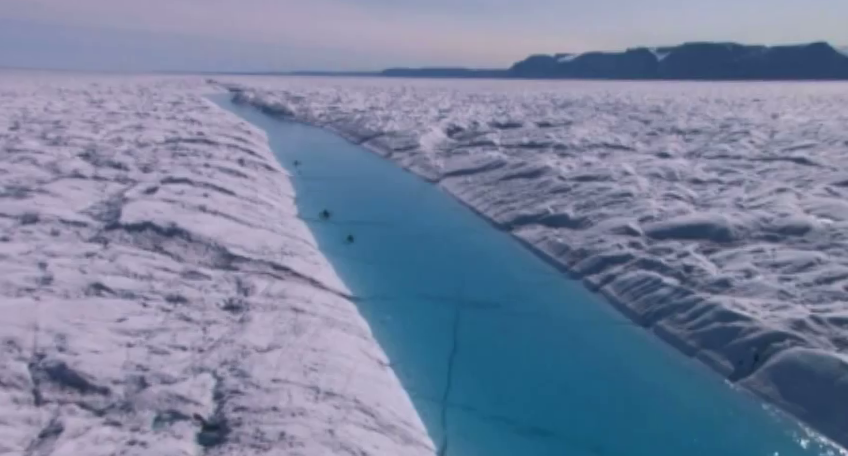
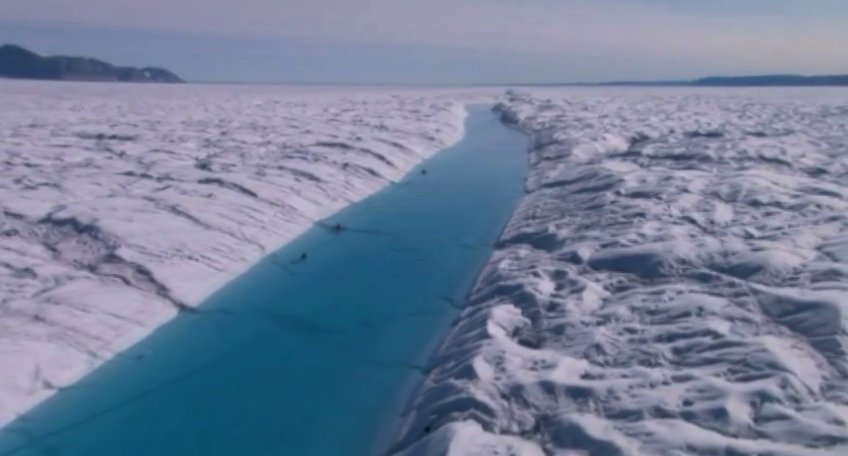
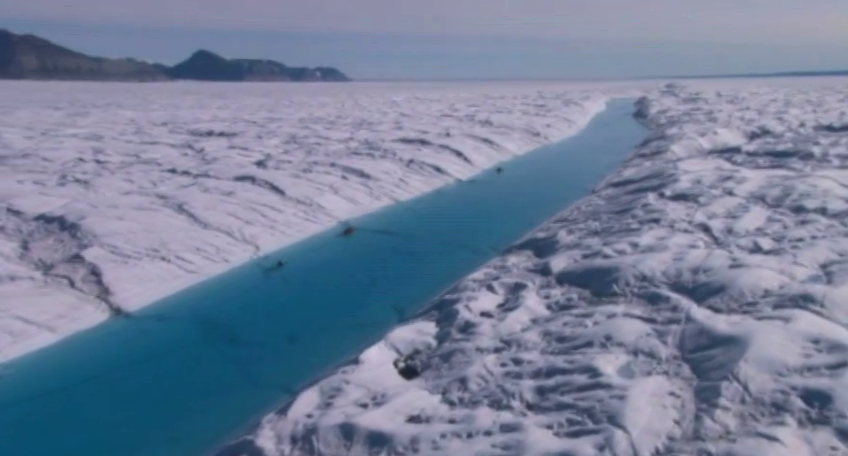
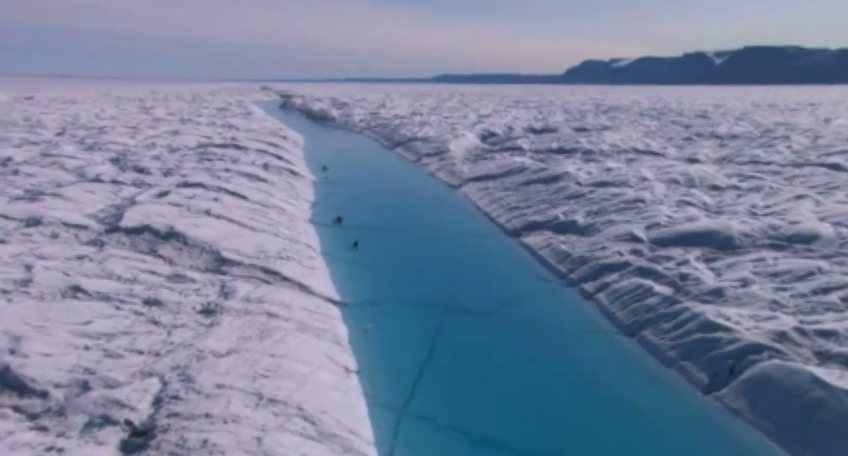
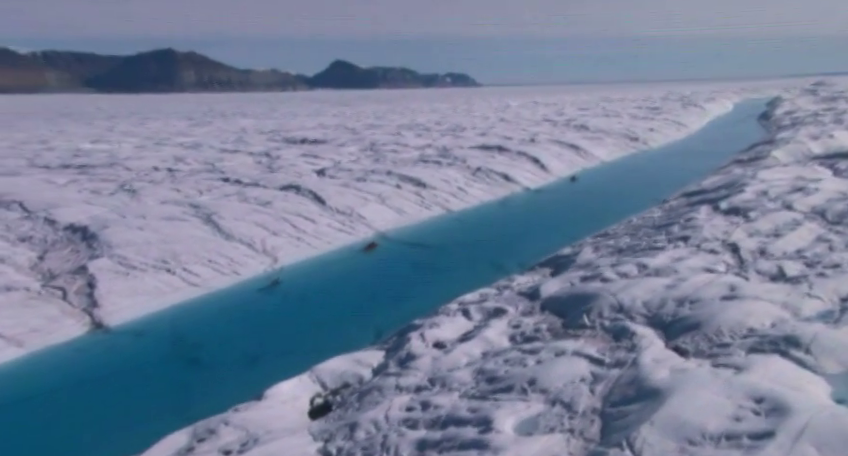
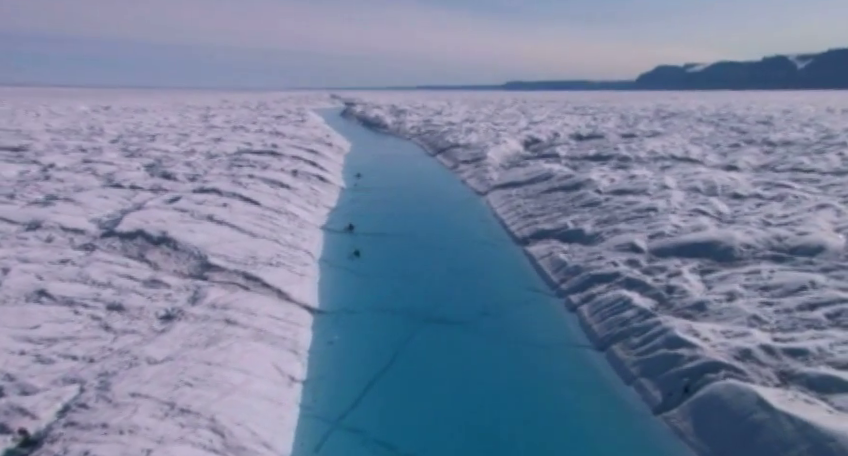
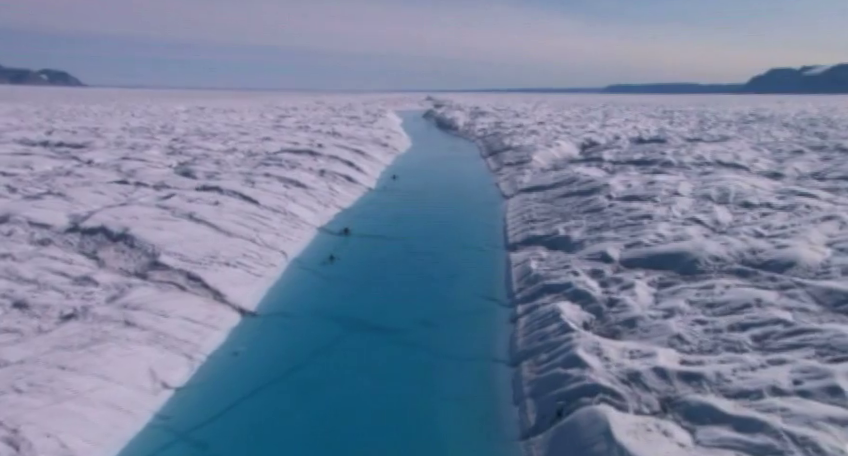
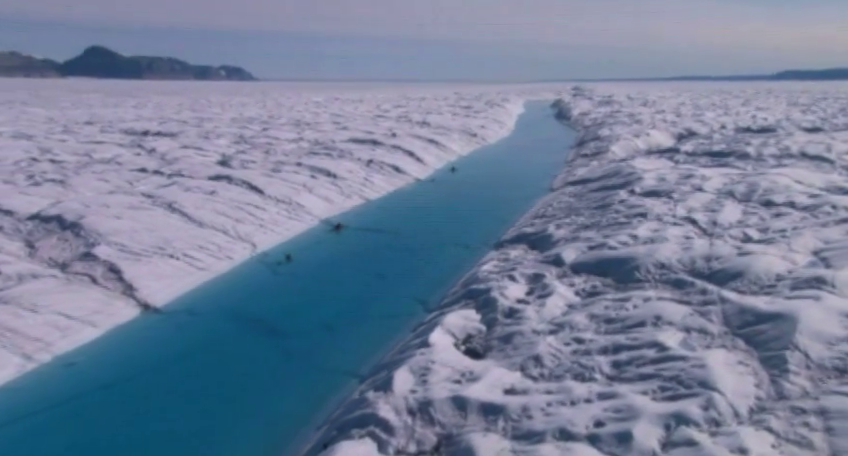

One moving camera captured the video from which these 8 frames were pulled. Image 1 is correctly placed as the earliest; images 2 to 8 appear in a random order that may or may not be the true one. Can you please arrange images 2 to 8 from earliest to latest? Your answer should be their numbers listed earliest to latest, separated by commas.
4, 6, 7, 2, 8, 3, 5
